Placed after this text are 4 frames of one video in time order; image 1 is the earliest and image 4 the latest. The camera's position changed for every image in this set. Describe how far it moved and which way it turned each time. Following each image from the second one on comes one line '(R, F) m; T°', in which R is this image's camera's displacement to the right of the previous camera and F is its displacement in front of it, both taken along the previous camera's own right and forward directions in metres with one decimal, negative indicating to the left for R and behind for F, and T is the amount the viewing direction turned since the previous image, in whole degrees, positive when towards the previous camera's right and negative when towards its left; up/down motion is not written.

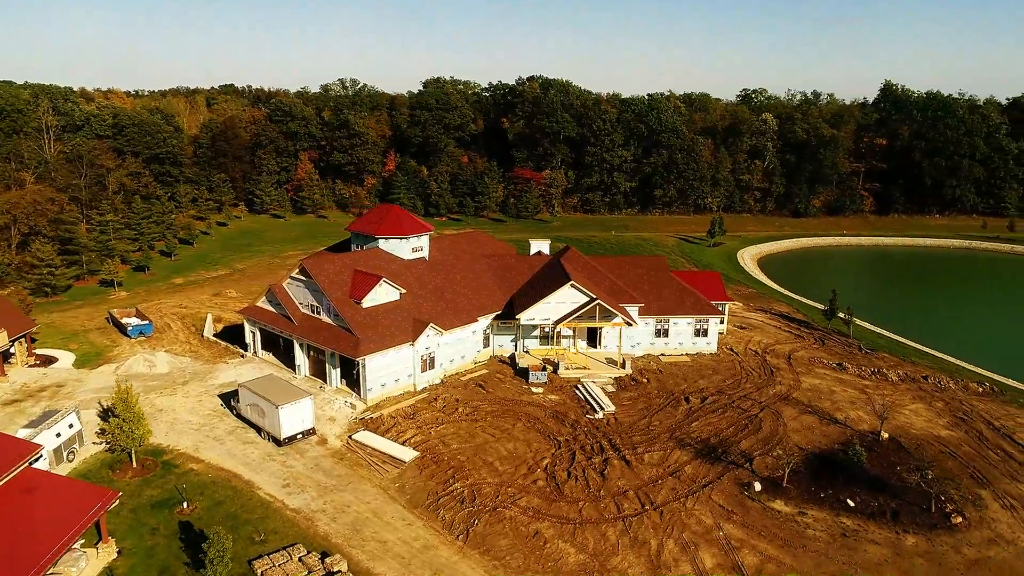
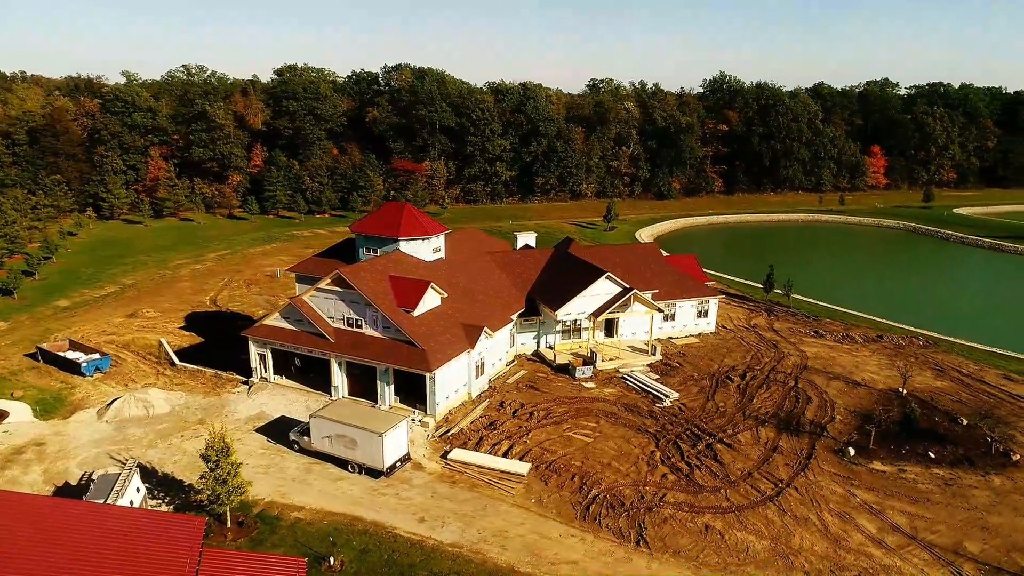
(-9.7, +2.4) m; +15°
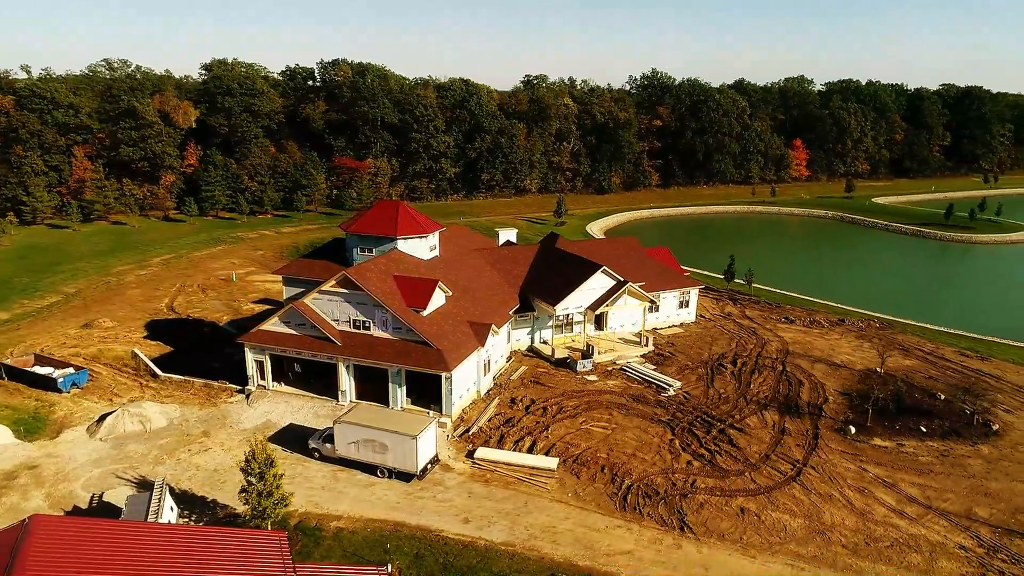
(-3.4, +0.2) m; +6°
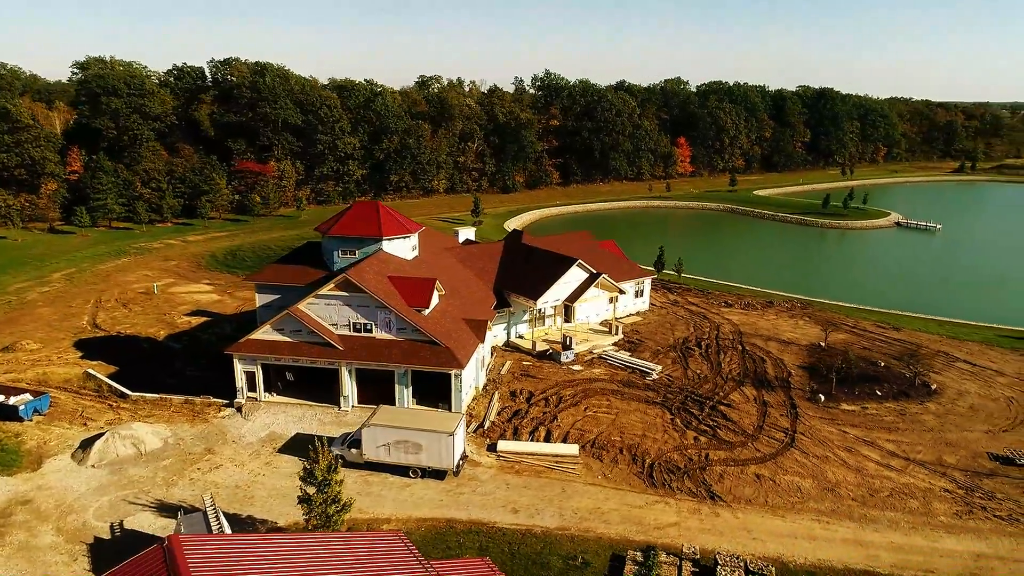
(-4.7, -0.1) m; +10°
